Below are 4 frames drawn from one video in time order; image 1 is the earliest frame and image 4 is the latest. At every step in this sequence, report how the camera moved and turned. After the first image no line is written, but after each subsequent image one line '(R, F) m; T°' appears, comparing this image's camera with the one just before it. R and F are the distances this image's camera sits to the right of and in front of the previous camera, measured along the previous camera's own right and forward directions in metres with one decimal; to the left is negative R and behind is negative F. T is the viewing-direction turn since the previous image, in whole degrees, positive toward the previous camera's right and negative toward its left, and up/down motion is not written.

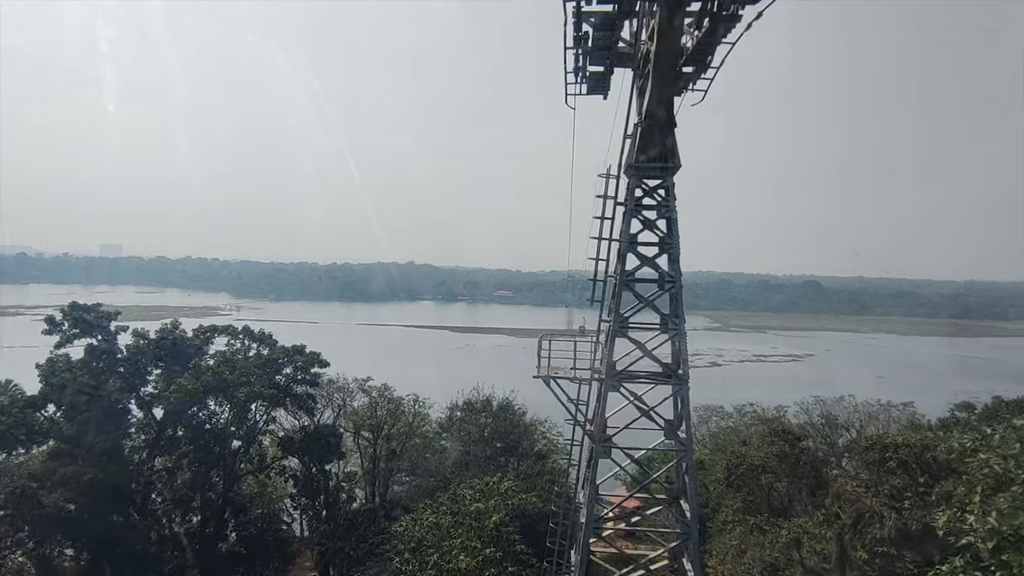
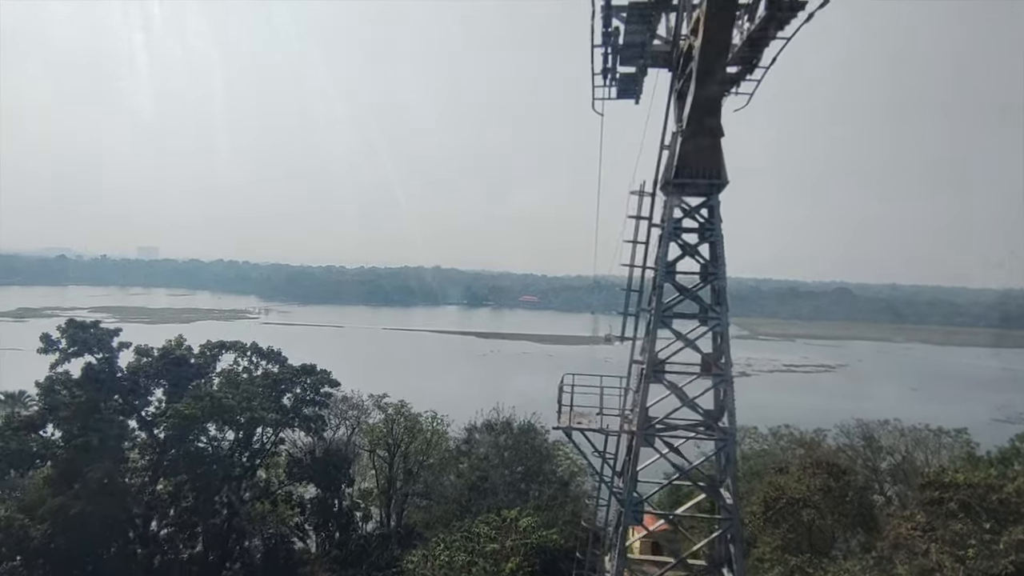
(+0.1, +1.2) m; -2°
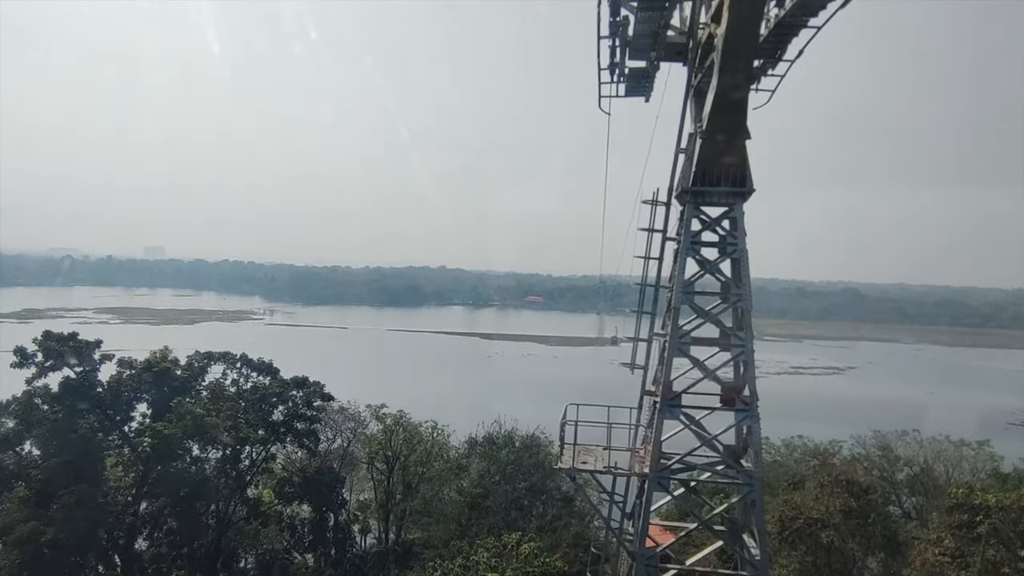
(+0.1, +0.9) m; -1°
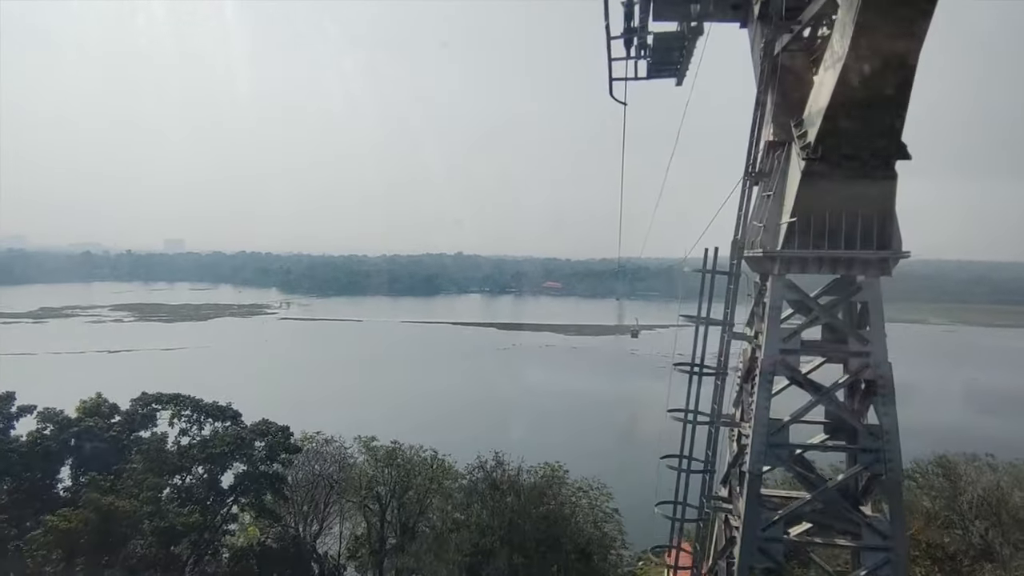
(+0.5, +3.0) m; -2°
